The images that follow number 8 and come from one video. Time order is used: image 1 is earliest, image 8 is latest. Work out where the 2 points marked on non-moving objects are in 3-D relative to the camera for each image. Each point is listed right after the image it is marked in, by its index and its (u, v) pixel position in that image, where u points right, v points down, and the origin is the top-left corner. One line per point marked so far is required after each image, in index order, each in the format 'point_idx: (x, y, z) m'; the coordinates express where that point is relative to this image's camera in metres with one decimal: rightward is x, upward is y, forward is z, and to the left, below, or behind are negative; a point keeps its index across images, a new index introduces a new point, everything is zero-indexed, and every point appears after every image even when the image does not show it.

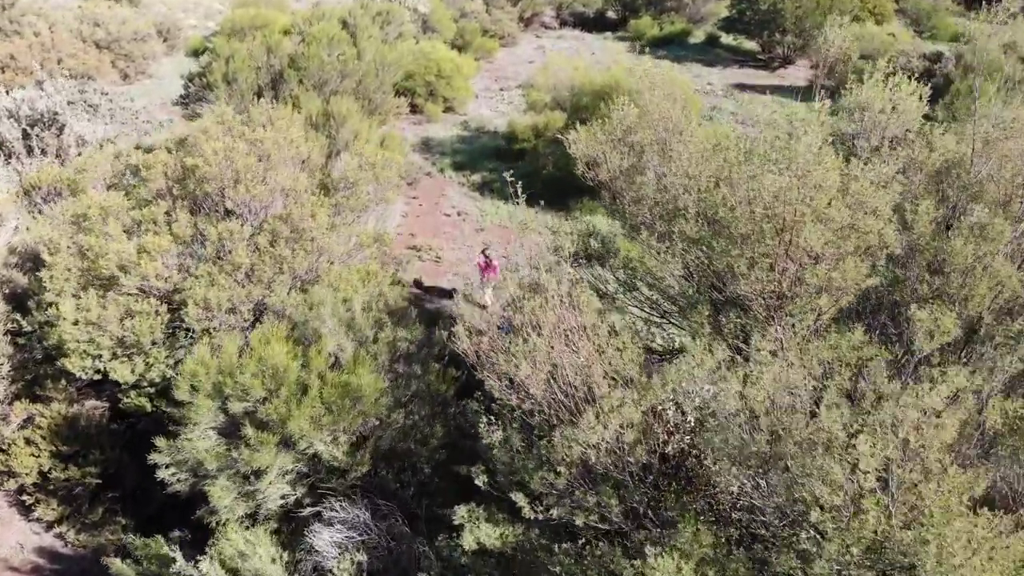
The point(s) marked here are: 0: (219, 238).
0: (-2.7, +0.5, +7.3) m
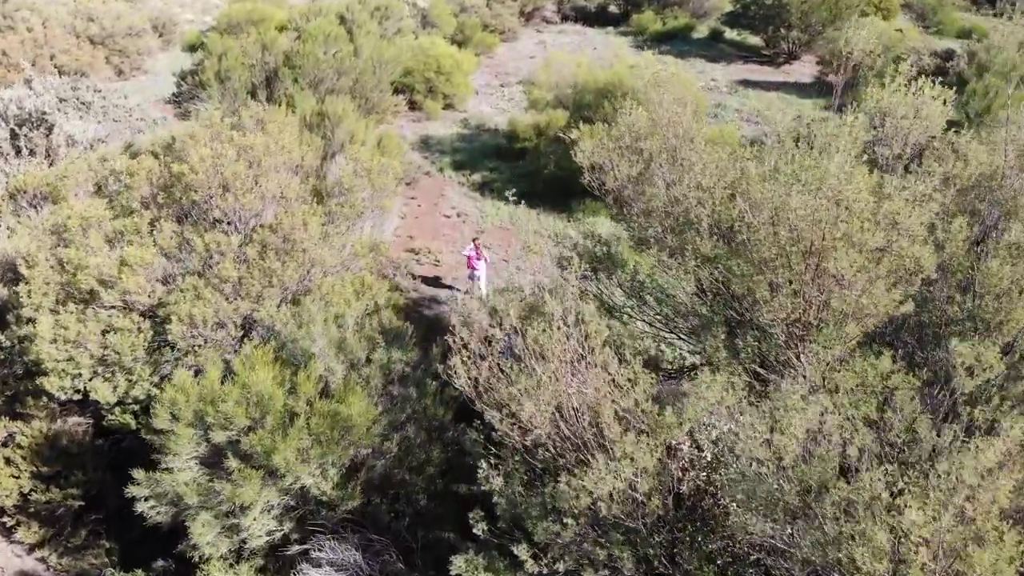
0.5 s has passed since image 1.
0: (-2.7, +0.3, +7.0) m
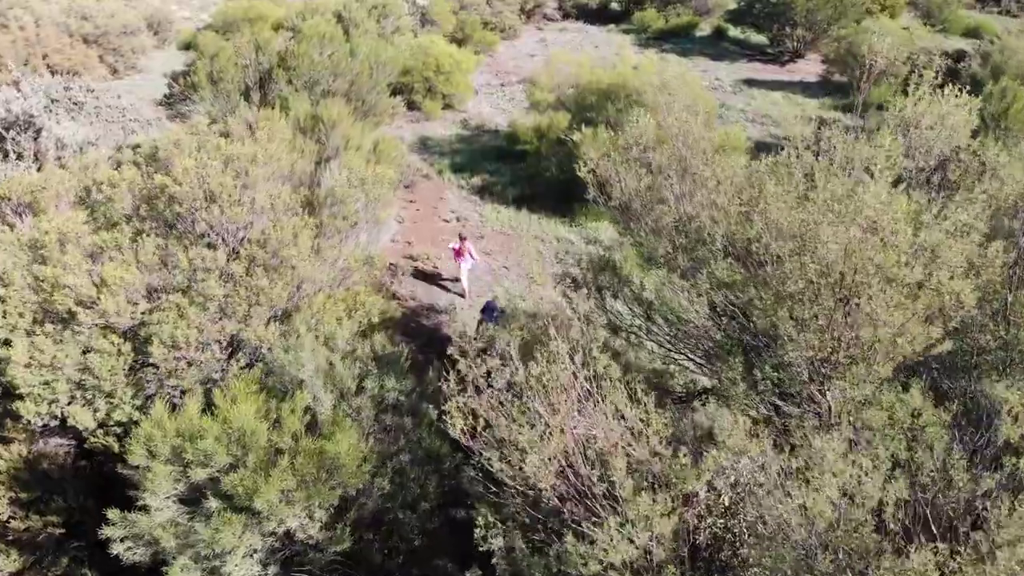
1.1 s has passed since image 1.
0: (-2.7, +0.2, +6.6) m
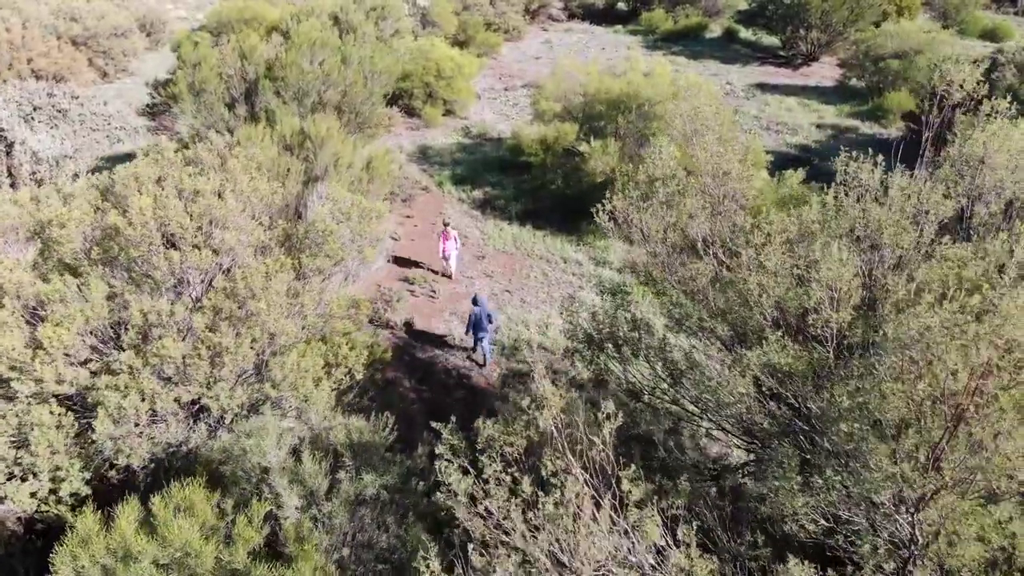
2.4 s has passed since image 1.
0: (-2.6, -0.2, +5.7) m
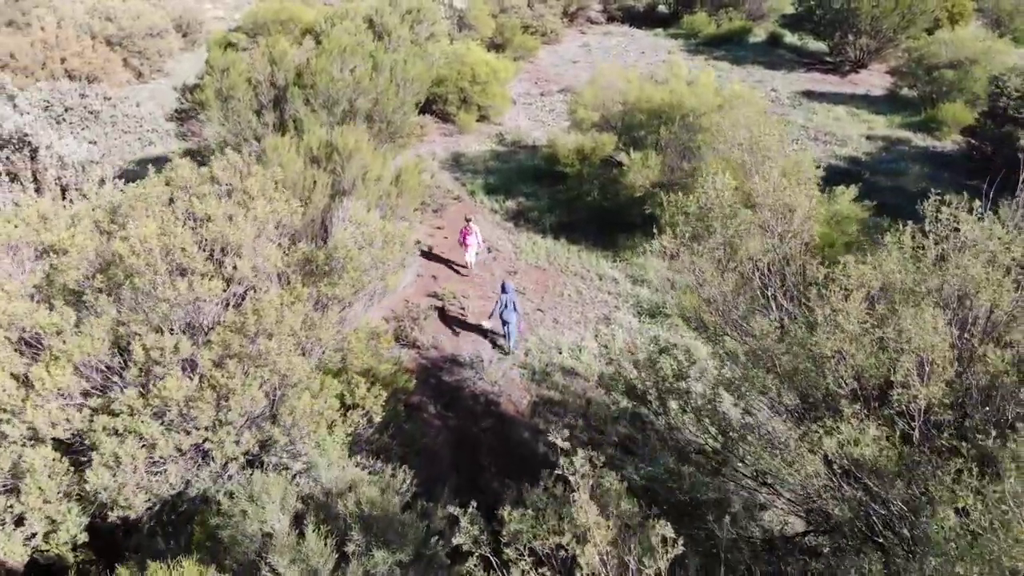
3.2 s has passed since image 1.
0: (-2.4, -0.5, +5.3) m
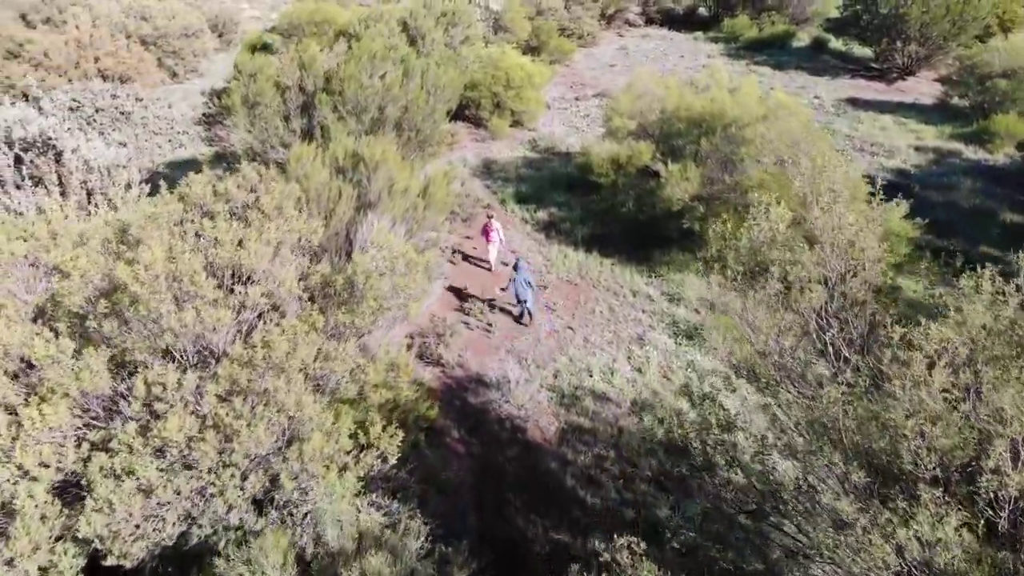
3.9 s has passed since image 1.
0: (-2.3, -0.6, +4.9) m
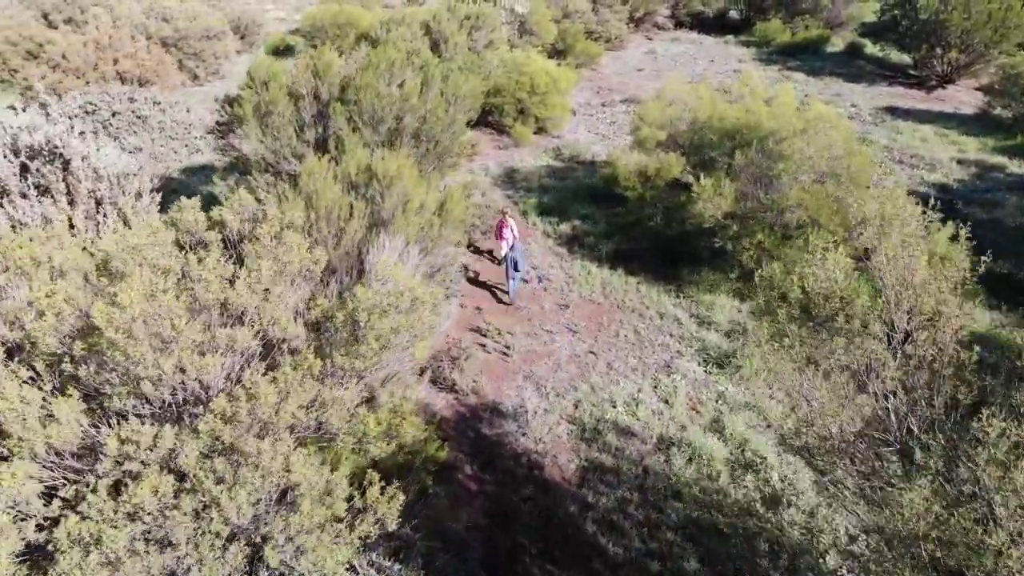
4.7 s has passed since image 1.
0: (-2.2, -0.9, +4.4) m
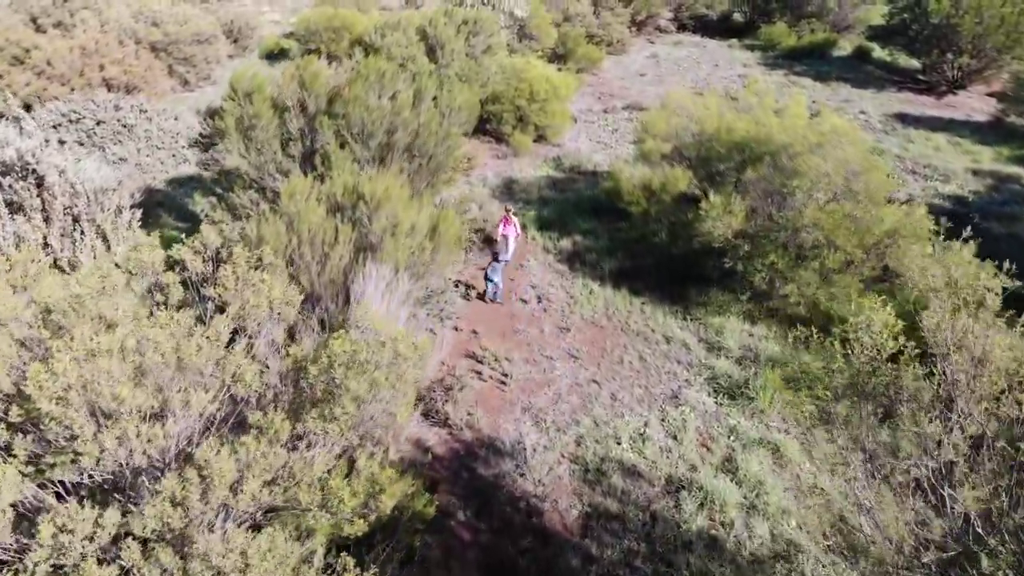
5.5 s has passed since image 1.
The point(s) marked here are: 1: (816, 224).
0: (-2.2, -1.2, +3.8) m
1: (+4.0, +0.8, +10.5) m
